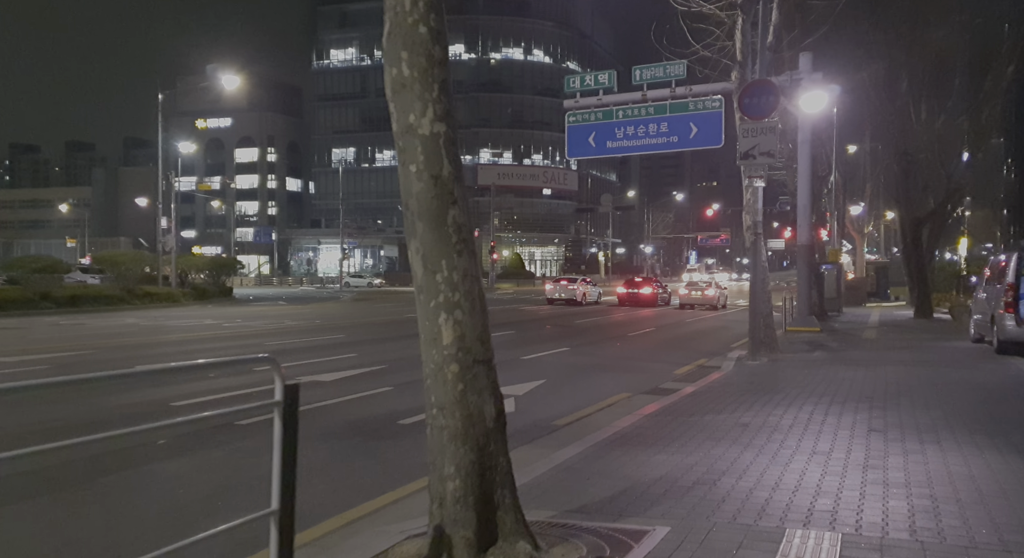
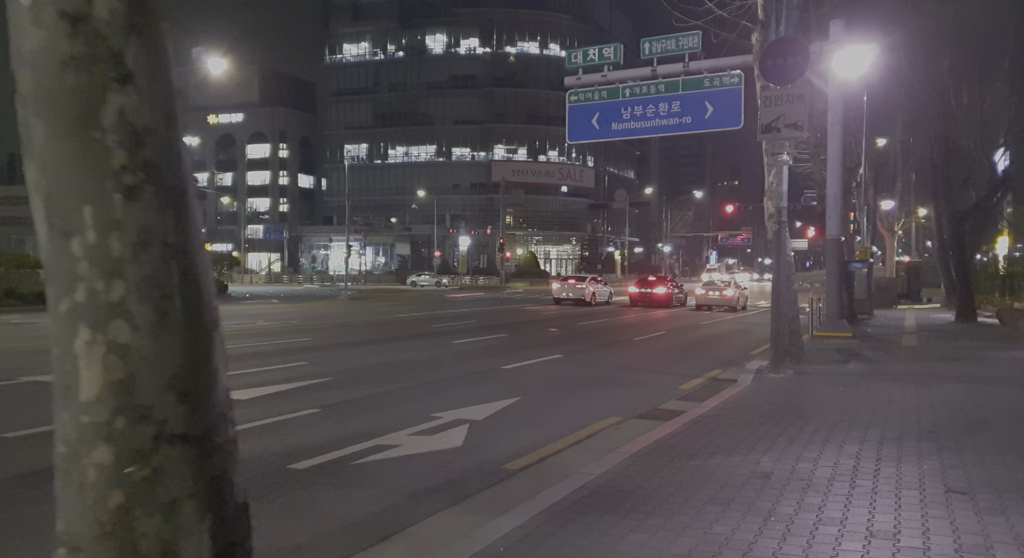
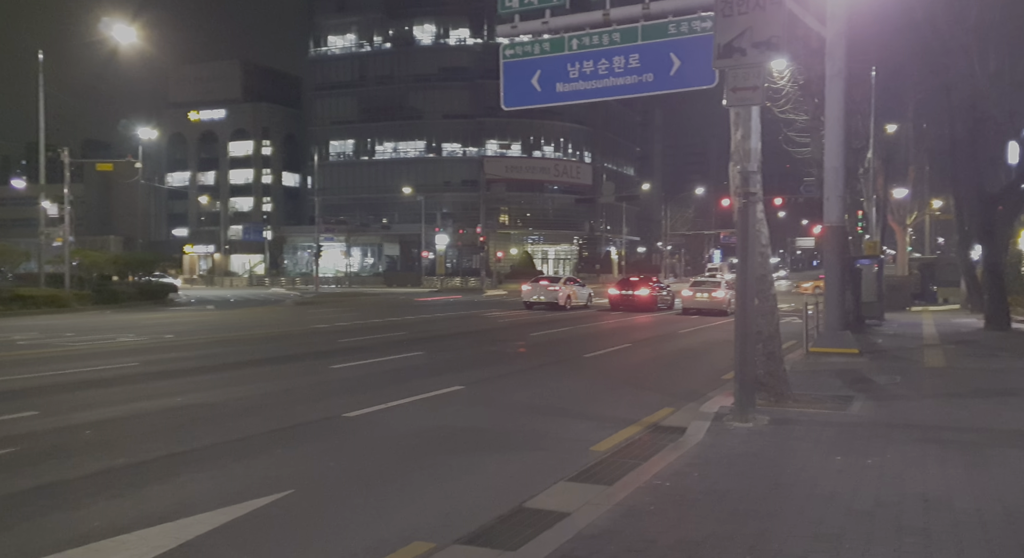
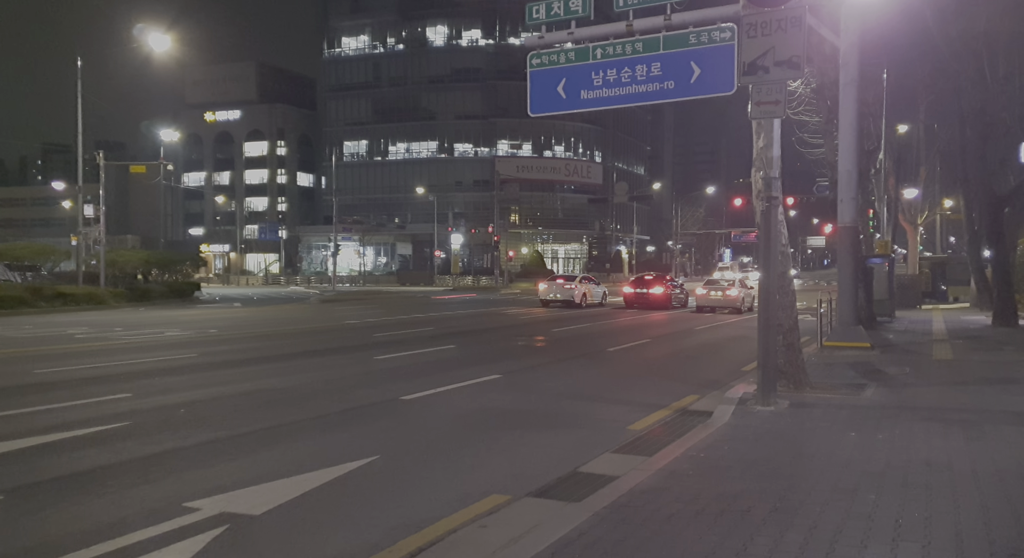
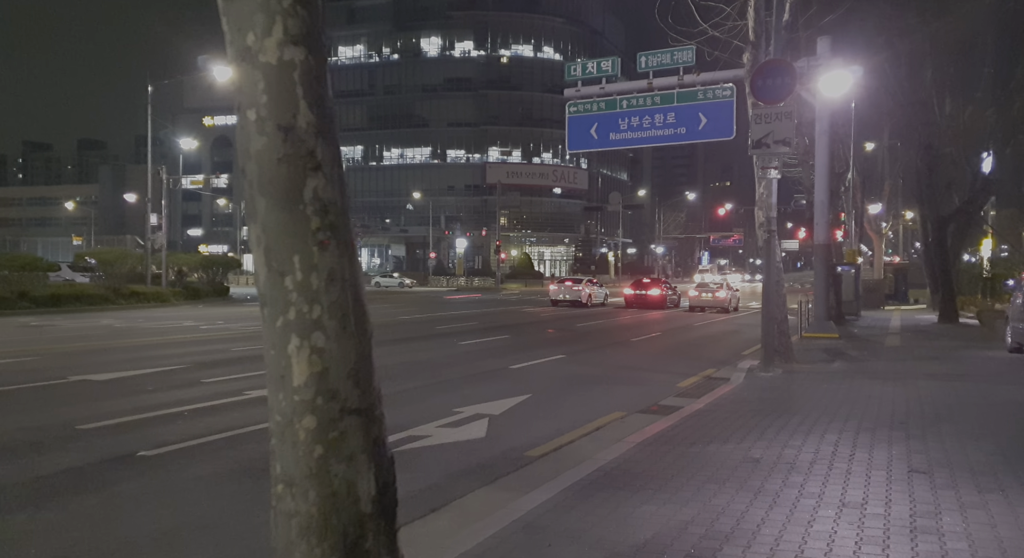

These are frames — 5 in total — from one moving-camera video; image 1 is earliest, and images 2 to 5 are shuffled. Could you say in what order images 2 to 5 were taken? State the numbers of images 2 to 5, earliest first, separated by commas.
5, 2, 4, 3
